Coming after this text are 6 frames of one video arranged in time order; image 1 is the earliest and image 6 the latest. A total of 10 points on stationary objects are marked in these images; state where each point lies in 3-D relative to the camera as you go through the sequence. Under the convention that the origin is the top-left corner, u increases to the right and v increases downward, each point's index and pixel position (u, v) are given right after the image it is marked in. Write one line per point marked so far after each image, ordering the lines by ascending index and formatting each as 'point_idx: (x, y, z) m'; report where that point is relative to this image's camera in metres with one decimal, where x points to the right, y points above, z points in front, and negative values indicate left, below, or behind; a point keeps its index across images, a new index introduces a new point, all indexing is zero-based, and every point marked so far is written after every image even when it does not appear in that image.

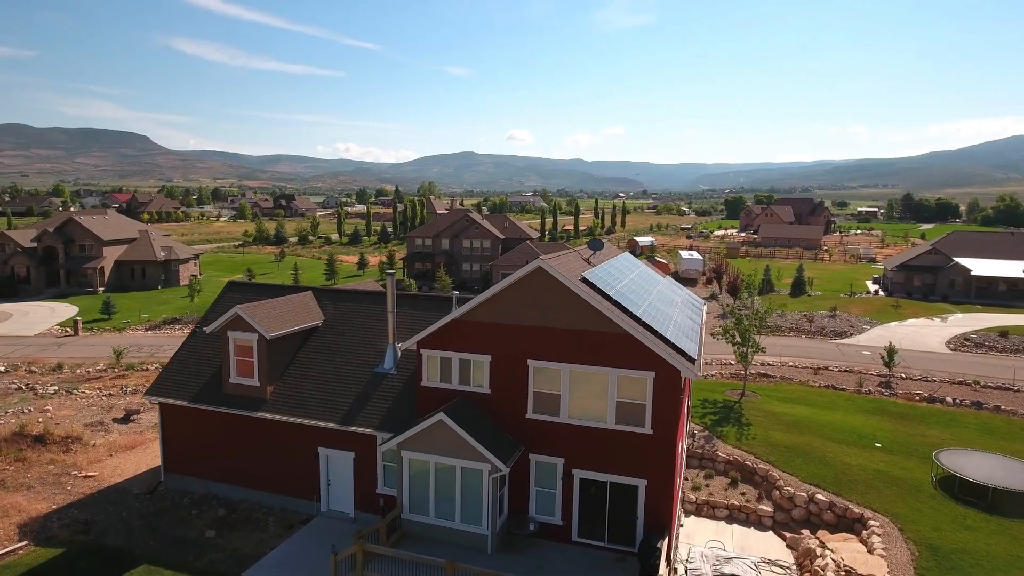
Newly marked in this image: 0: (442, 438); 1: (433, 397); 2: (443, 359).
0: (-2.1, -4.4, +17.8) m
1: (-2.5, -3.5, +19.4) m
2: (-2.2, -2.2, +19.2) m
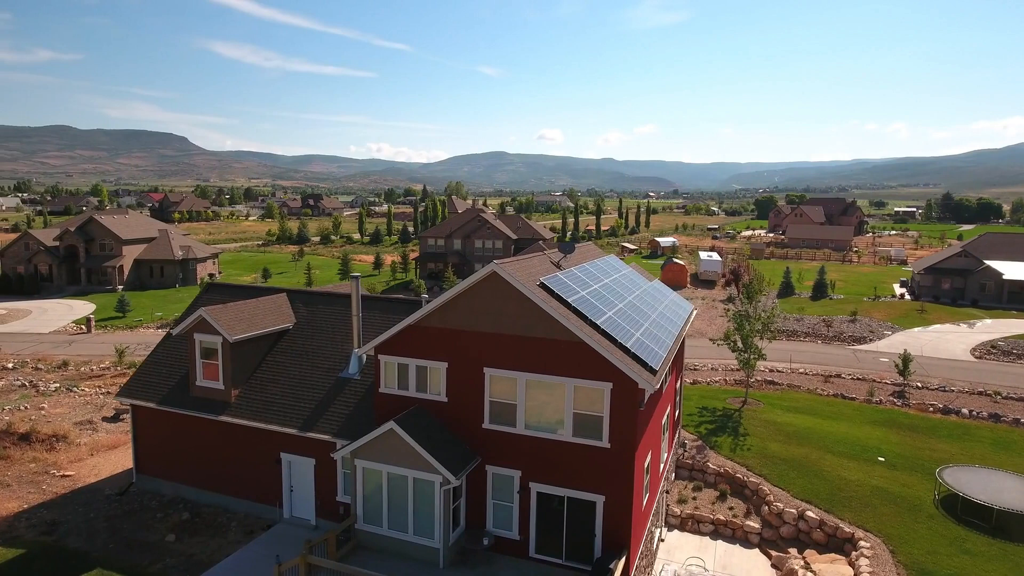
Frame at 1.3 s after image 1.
0: (-3.4, -4.5, +17.3) m
1: (-3.8, -3.6, +18.8) m
2: (-3.4, -2.4, +18.6) m
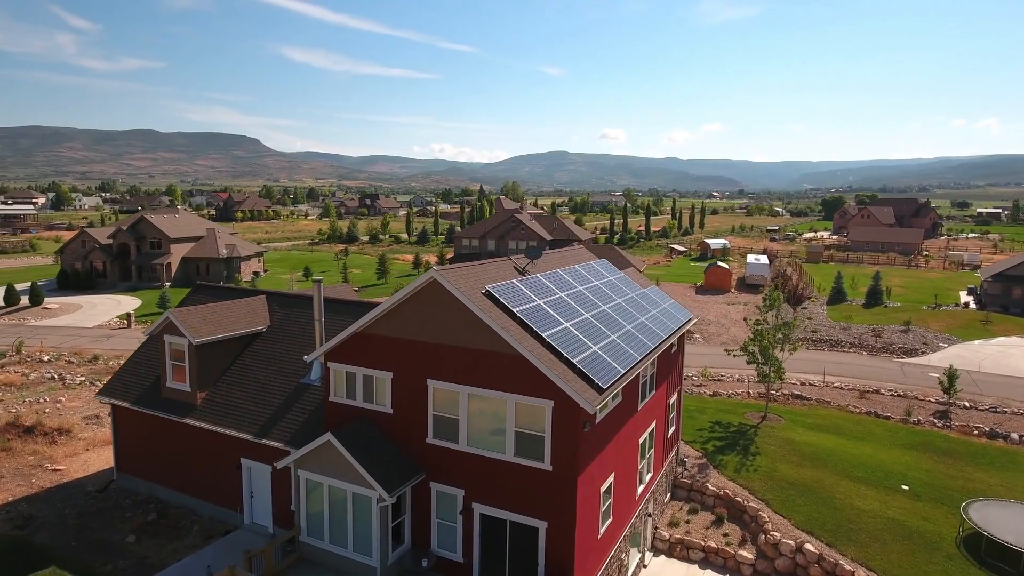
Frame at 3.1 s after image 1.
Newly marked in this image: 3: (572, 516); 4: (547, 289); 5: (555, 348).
0: (-5.0, -4.7, +16.6) m
1: (-5.2, -3.8, +18.2) m
2: (-4.8, -2.5, +17.9) m
3: (+1.5, -5.7, +14.9) m
4: (+1.1, 0.0, +18.8) m
5: (+1.1, -1.6, +15.5) m
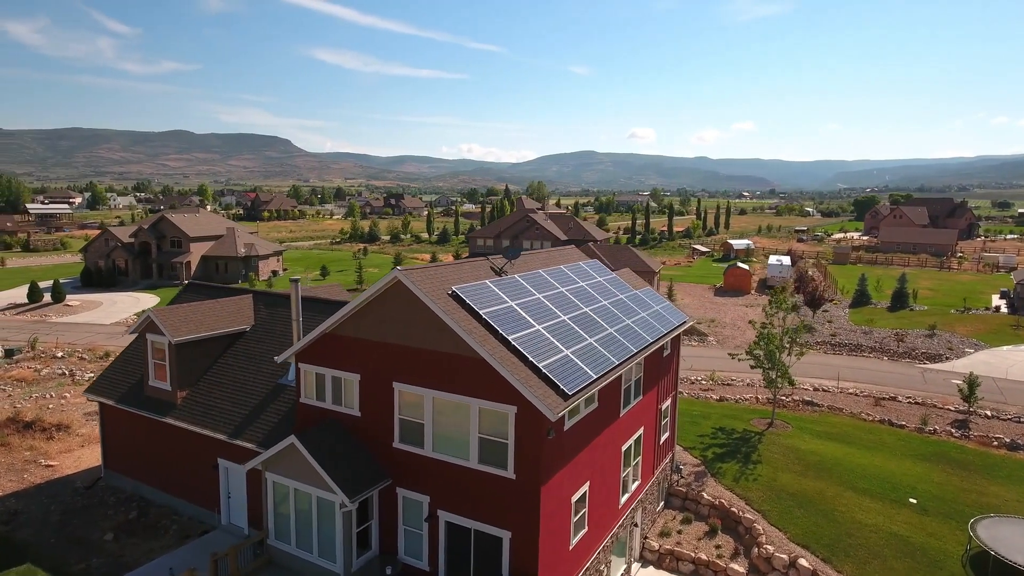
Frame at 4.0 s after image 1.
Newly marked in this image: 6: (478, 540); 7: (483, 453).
0: (-5.8, -4.7, +16.3) m
1: (-6.0, -3.8, +17.9) m
2: (-5.6, -2.5, +17.6) m
3: (+0.5, -5.7, +14.3) m
4: (+0.3, 0.0, +18.2) m
5: (+0.2, -1.6, +15.0) m
6: (-0.9, -6.5, +15.4) m
7: (-0.7, -4.1, +15.1) m
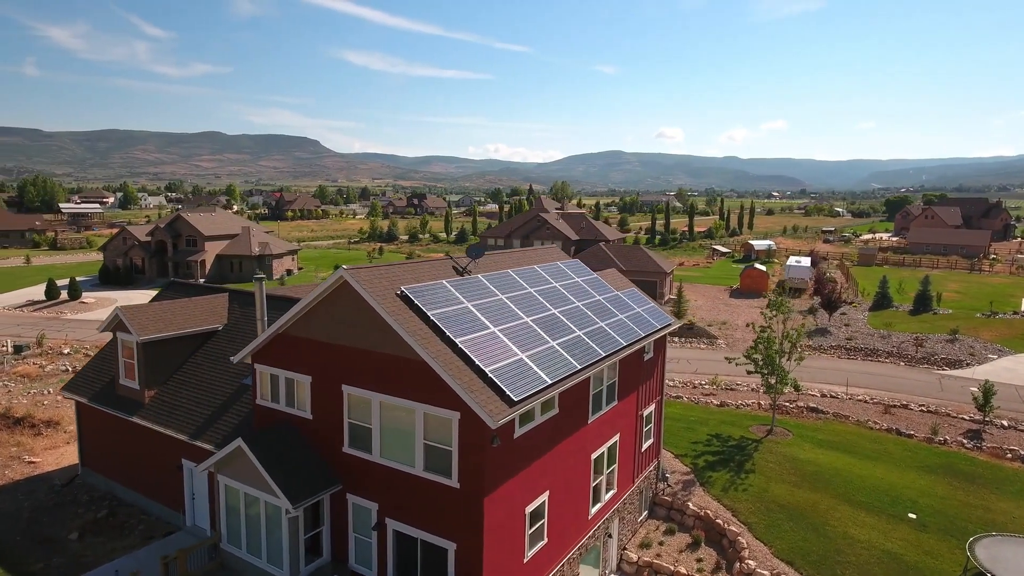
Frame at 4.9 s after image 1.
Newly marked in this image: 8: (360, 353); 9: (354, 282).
0: (-7.1, -4.7, +15.9) m
1: (-7.1, -3.8, +17.5) m
2: (-6.8, -2.5, +17.2) m
3: (-0.8, -5.7, +13.7) m
4: (-0.8, -0.1, +17.5) m
5: (-1.0, -1.6, +14.3) m
6: (-2.1, -6.5, +14.8) m
7: (-2.0, -4.1, +14.5) m
8: (-3.8, -1.6, +15.1) m
9: (-3.9, +0.2, +14.6) m
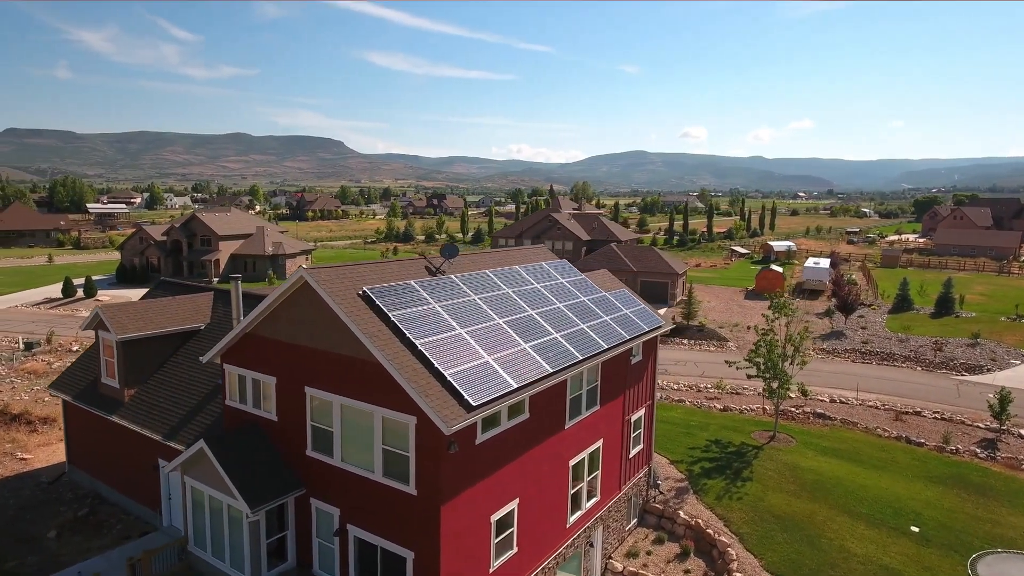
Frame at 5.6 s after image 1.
0: (-7.9, -4.7, +15.6) m
1: (-7.9, -3.7, +17.2) m
2: (-7.6, -2.5, +16.9) m
3: (-1.7, -5.7, +13.2) m
4: (-1.6, -0.1, +17.0) m
5: (-1.9, -1.6, +13.9) m
6: (-3.0, -6.5, +14.4) m
7: (-2.9, -4.1, +14.1) m
8: (-4.7, -1.6, +14.8) m
9: (-4.7, +0.2, +14.3) m
